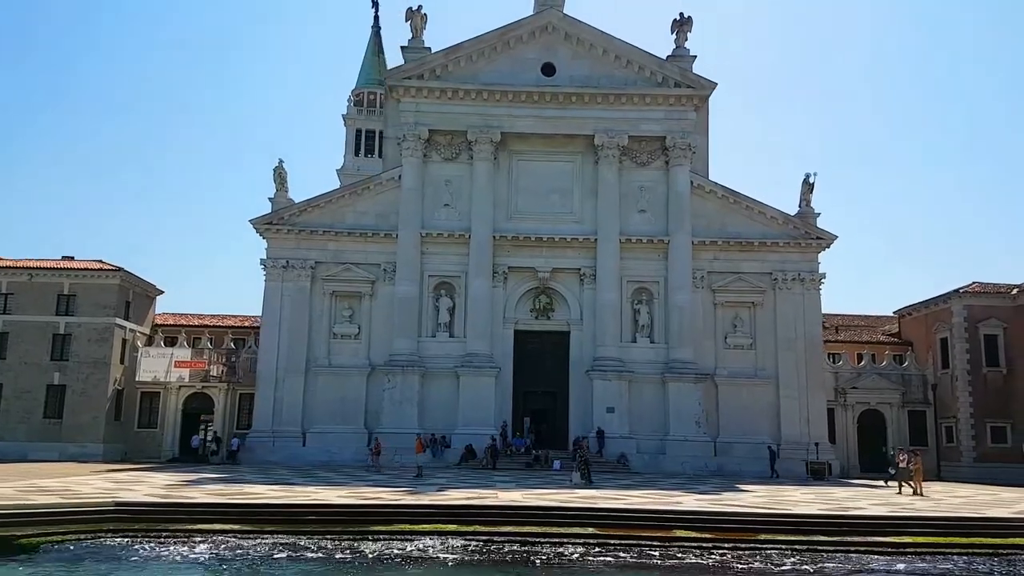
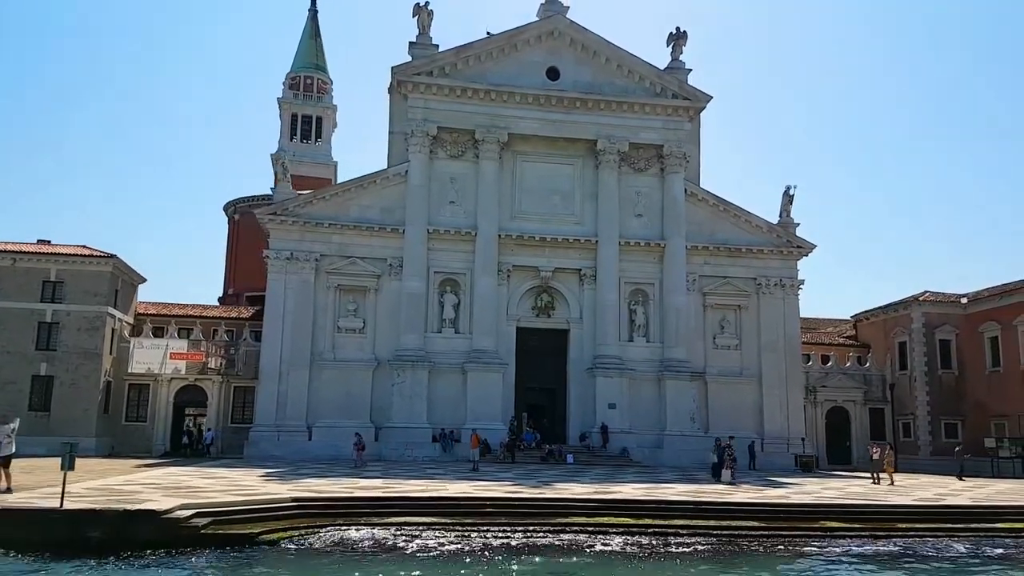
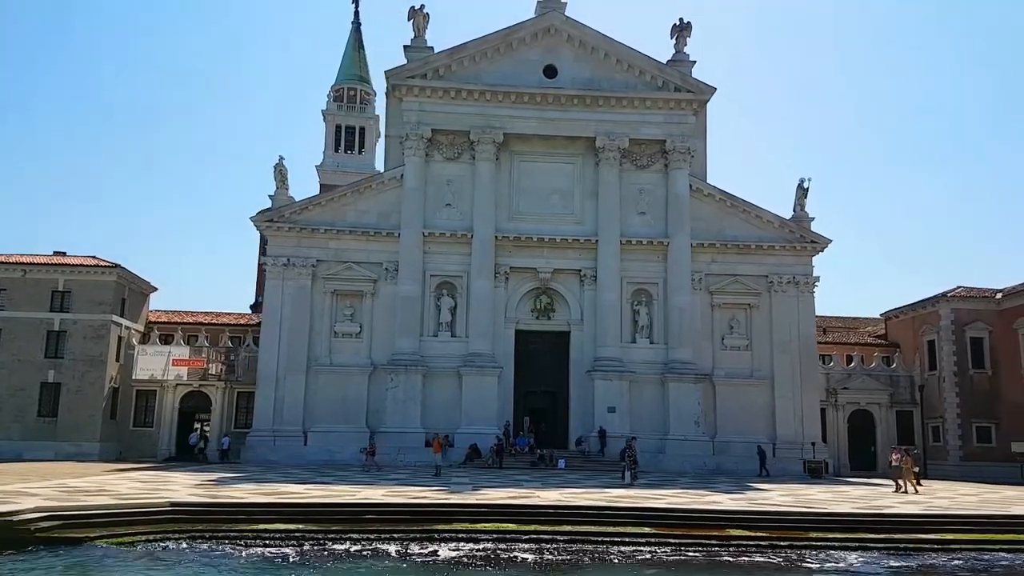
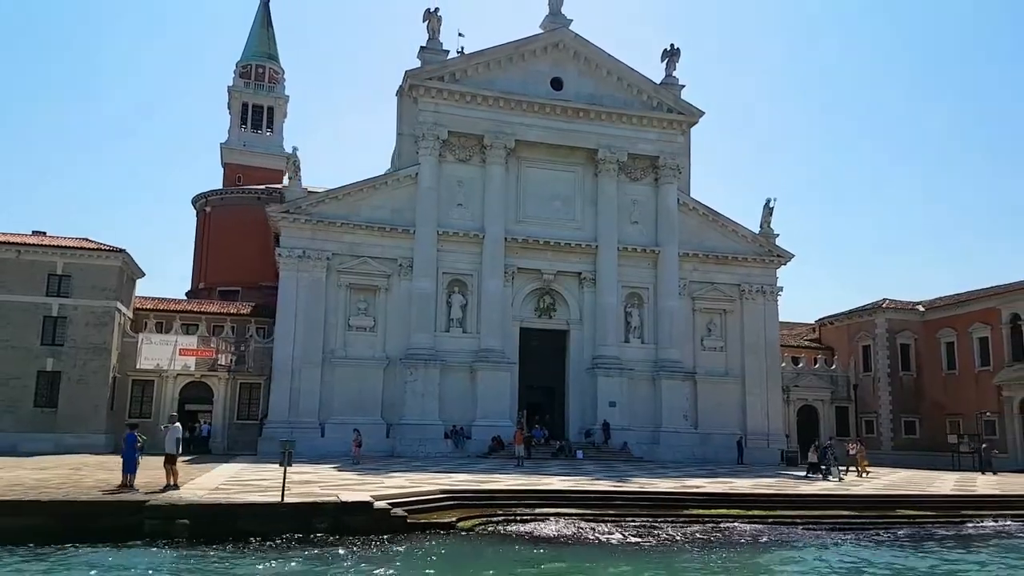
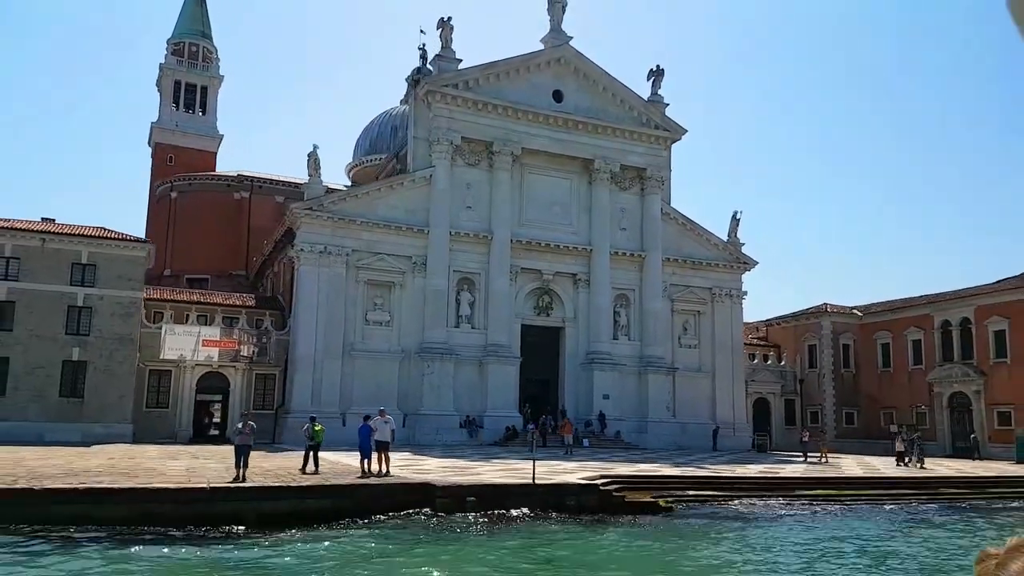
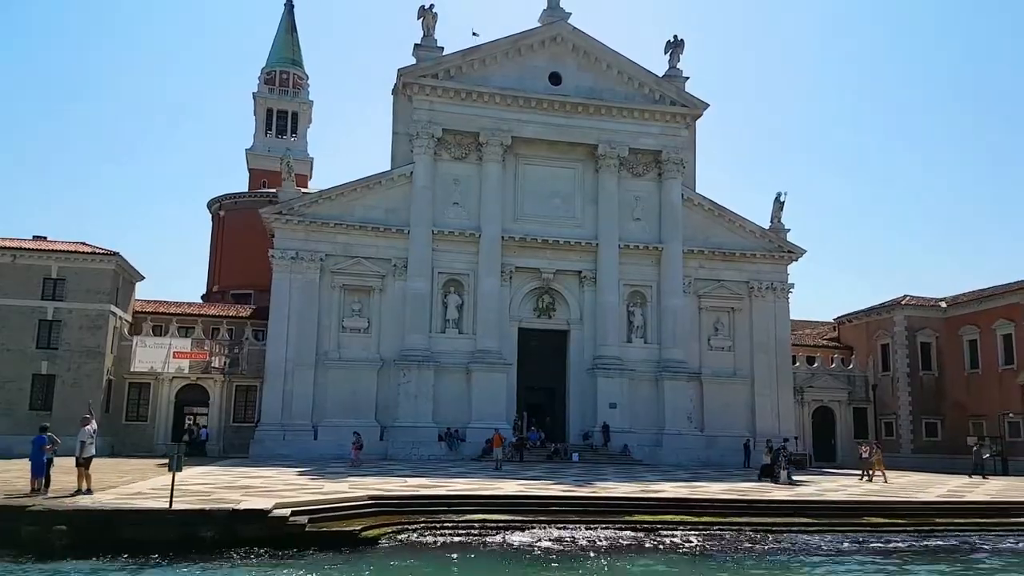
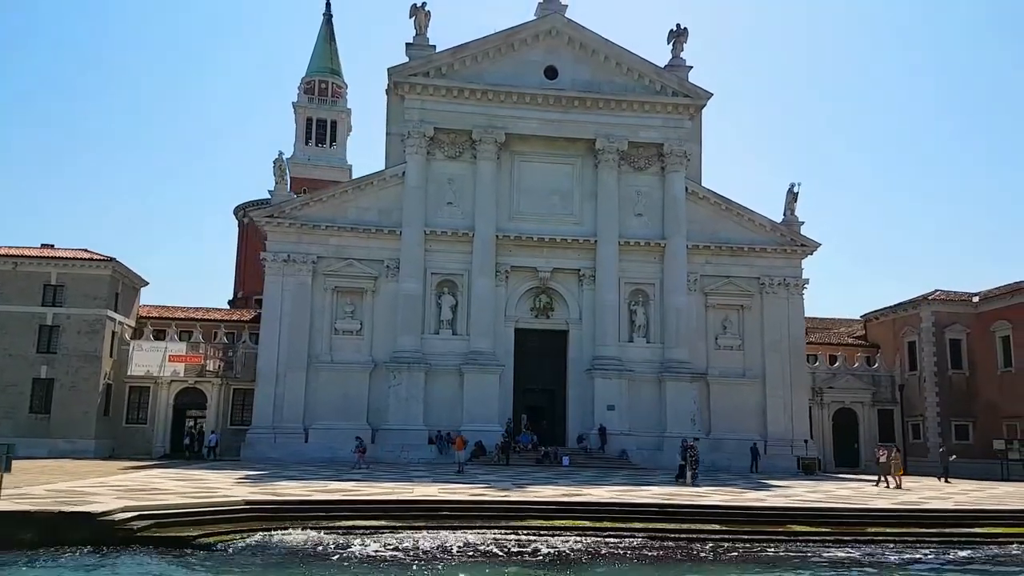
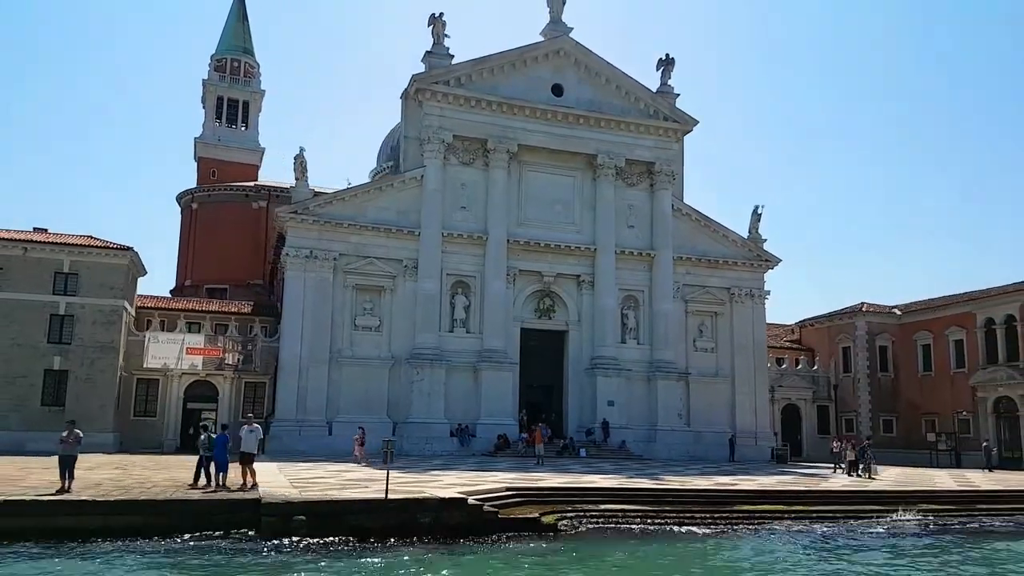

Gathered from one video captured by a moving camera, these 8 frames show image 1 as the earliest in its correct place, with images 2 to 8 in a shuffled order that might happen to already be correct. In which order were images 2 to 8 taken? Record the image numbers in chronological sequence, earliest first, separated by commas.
3, 7, 2, 6, 4, 8, 5
